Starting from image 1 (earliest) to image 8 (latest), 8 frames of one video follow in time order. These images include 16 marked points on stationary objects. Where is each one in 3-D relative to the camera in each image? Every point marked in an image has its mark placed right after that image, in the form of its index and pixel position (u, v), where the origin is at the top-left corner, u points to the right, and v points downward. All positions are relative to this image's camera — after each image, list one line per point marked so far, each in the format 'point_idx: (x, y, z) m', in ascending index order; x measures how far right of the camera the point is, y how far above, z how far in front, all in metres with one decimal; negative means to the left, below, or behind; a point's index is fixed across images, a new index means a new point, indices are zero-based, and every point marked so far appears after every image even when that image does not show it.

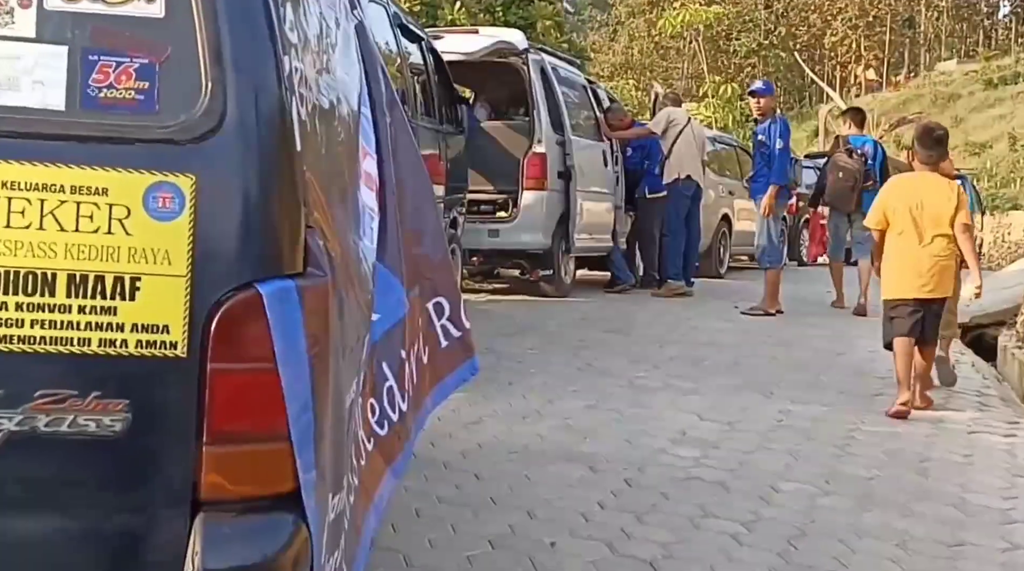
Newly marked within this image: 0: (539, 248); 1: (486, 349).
0: (+0.2, +0.3, +10.7) m
1: (-0.2, -0.4, +7.9) m
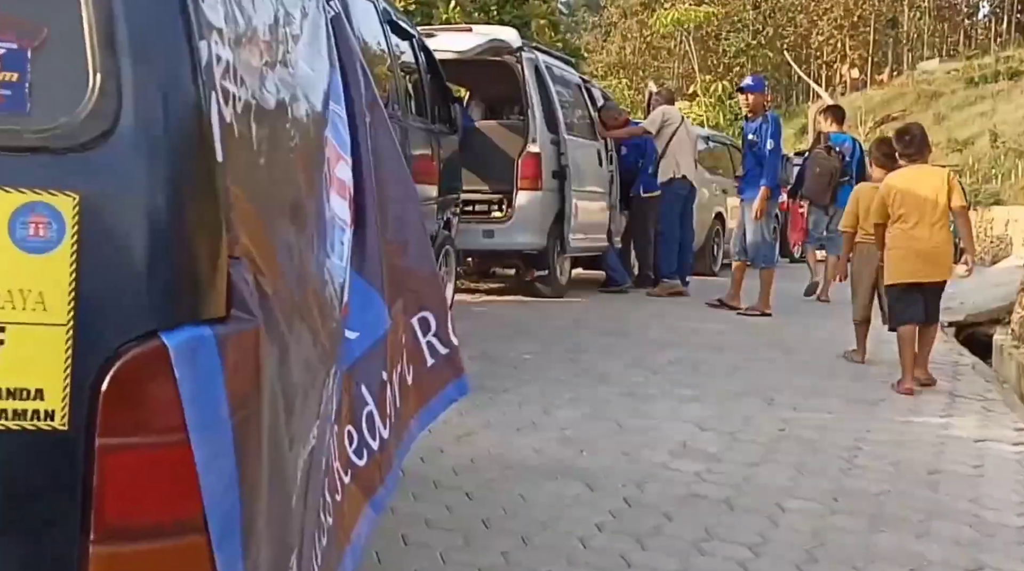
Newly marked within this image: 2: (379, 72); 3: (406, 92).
0: (+0.2, +0.3, +10.4) m
1: (-0.2, -0.4, +7.6) m
2: (-0.7, +1.1, +7.2) m
3: (-0.6, +1.1, +8.0) m
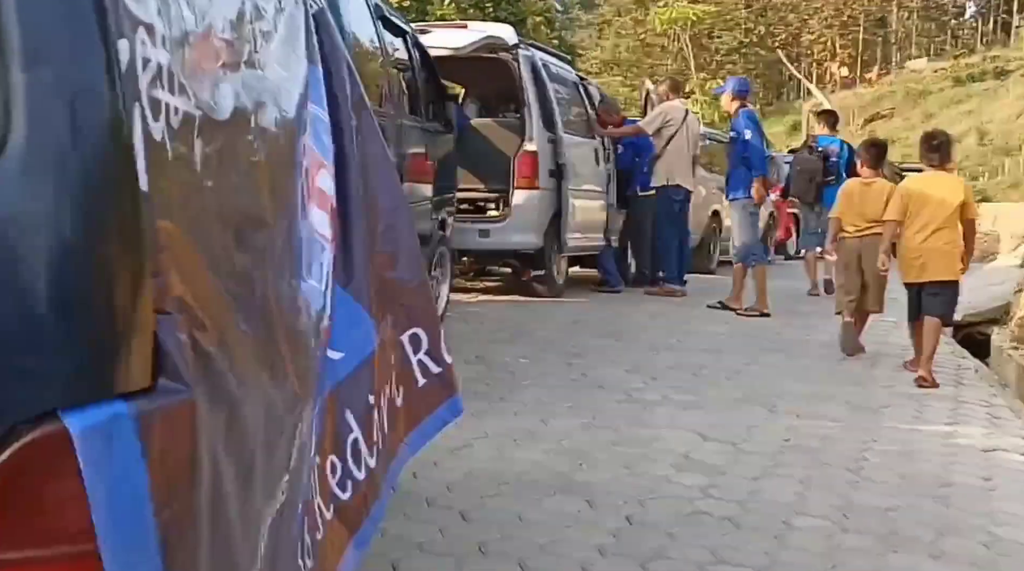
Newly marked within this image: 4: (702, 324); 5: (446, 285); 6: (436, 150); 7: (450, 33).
0: (+0.1, +0.3, +10.2) m
1: (-0.2, -0.4, +7.4) m
2: (-0.7, +1.1, +7.0) m
3: (-0.6, +1.1, +7.8) m
4: (+1.4, -0.3, +9.8) m
5: (-0.4, 0.0, +9.1) m
6: (-0.5, +0.9, +8.6) m
7: (-0.4, +1.8, +9.9) m
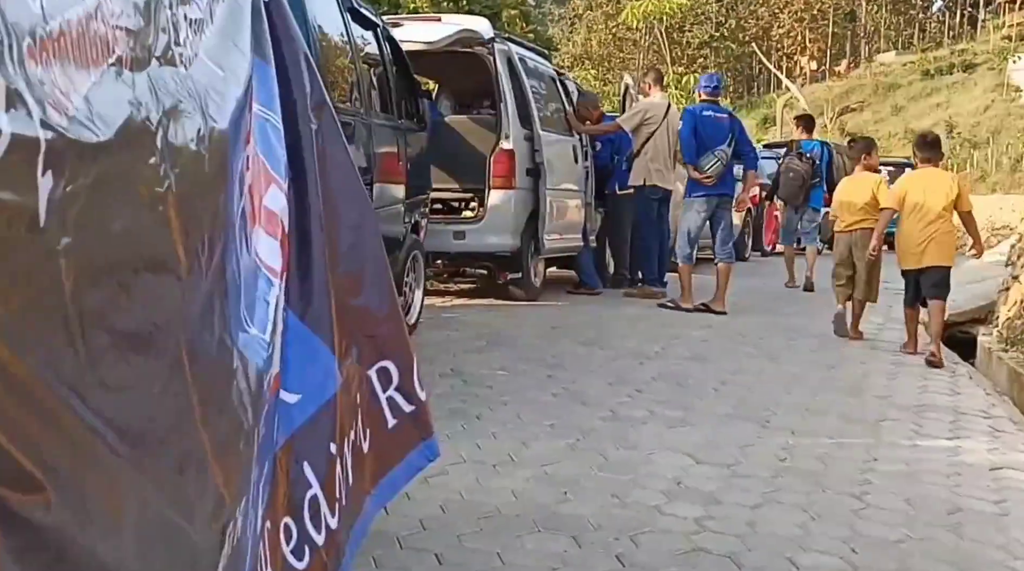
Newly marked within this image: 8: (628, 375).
0: (0.0, +0.3, +9.9) m
1: (-0.3, -0.4, +7.1) m
2: (-0.8, +1.0, +6.6) m
3: (-0.8, +1.1, +7.4) m
4: (+1.2, -0.3, +9.4) m
5: (-0.6, 0.0, +8.7) m
6: (-0.6, +0.8, +8.3) m
7: (-0.6, +1.8, +9.5) m
8: (+0.6, -0.5, +7.3) m
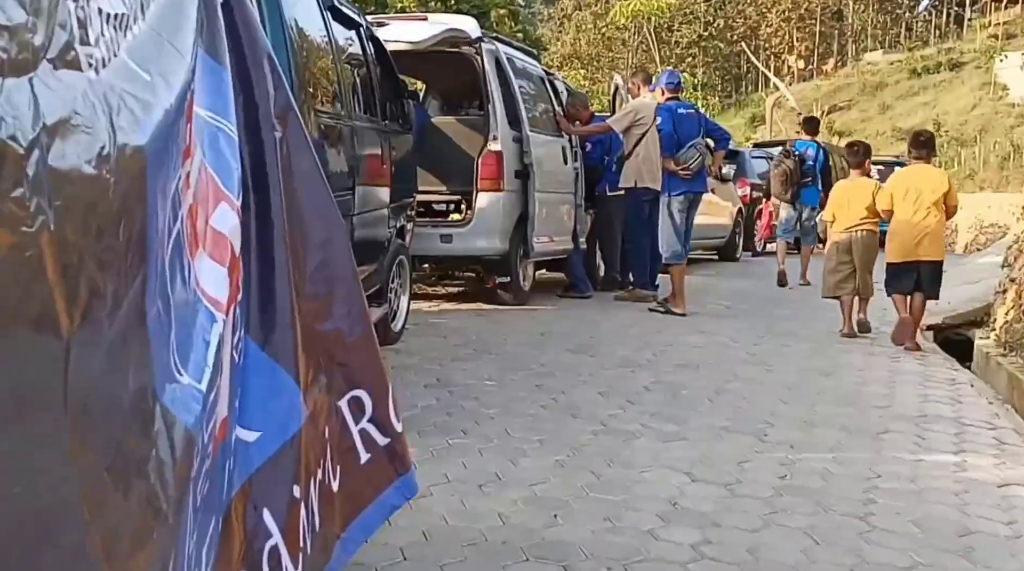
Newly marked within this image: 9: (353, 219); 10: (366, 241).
0: (-0.1, +0.2, +9.6) m
1: (-0.4, -0.5, +6.8) m
2: (-0.9, +1.0, +6.4) m
3: (-0.8, +1.0, +7.2) m
4: (+1.1, -0.3, +9.2) m
5: (-0.7, -0.1, +8.4) m
6: (-0.7, +0.8, +8.0) m
7: (-0.7, +1.8, +9.3) m
8: (+0.6, -0.5, +7.1) m
9: (-0.8, +0.3, +6.9) m
10: (-0.8, +0.3, +7.3) m
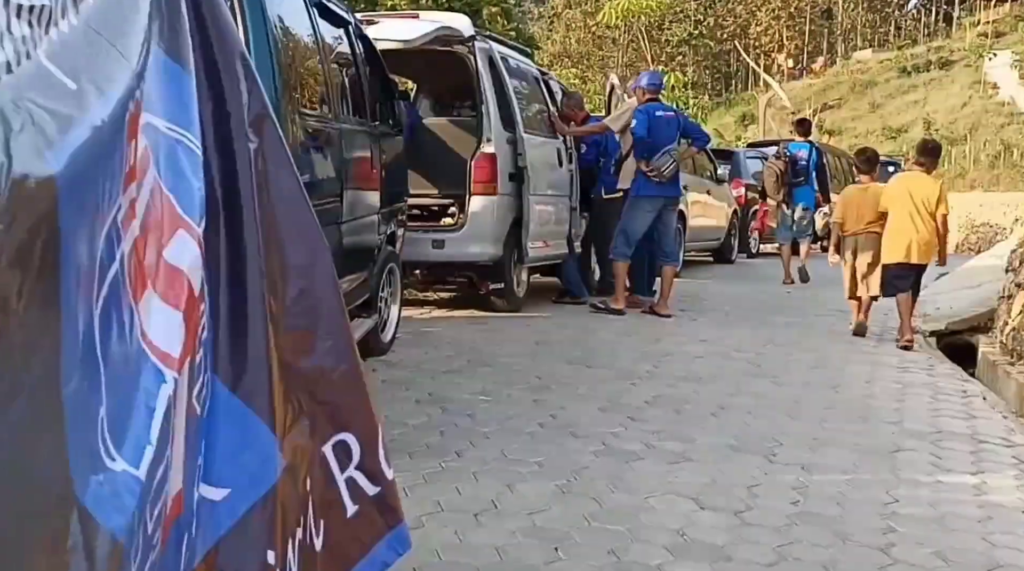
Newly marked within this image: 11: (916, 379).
0: (-0.2, +0.2, +9.3) m
1: (-0.4, -0.5, +6.5) m
2: (-0.9, +1.0, +6.1) m
3: (-0.9, +1.0, +6.9) m
4: (+1.1, -0.4, +8.9) m
5: (-0.7, -0.1, +8.1) m
6: (-0.7, +0.7, +7.7) m
7: (-0.7, +1.7, +9.0) m
8: (+0.5, -0.6, +6.8) m
9: (-0.8, +0.3, +6.6) m
10: (-0.8, +0.2, +7.0) m
11: (+2.3, -0.5, +7.8) m
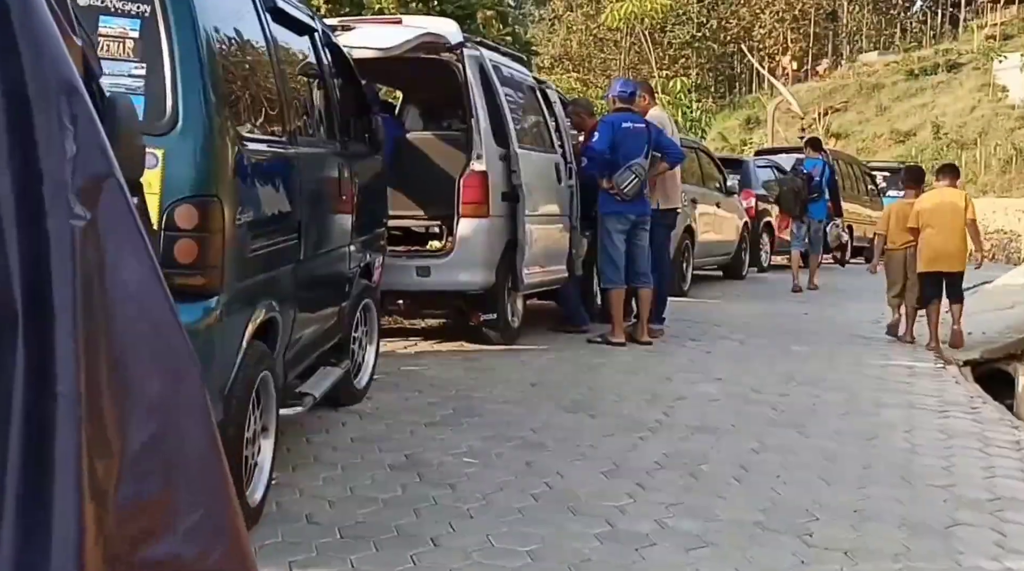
0: (-0.2, 0.0, +8.5) m
1: (-0.5, -0.7, +5.6) m
2: (-1.0, +0.8, +5.2) m
3: (-0.9, +0.8, +6.0) m
4: (+1.0, -0.6, +8.0) m
5: (-0.7, -0.3, +7.3) m
6: (-0.8, +0.5, +6.8) m
7: (-0.8, +1.5, +8.1) m
8: (+0.5, -0.8, +5.9) m
9: (-0.9, +0.1, +5.7) m
10: (-0.8, 0.0, +6.1) m
11: (+2.3, -0.7, +6.9) m
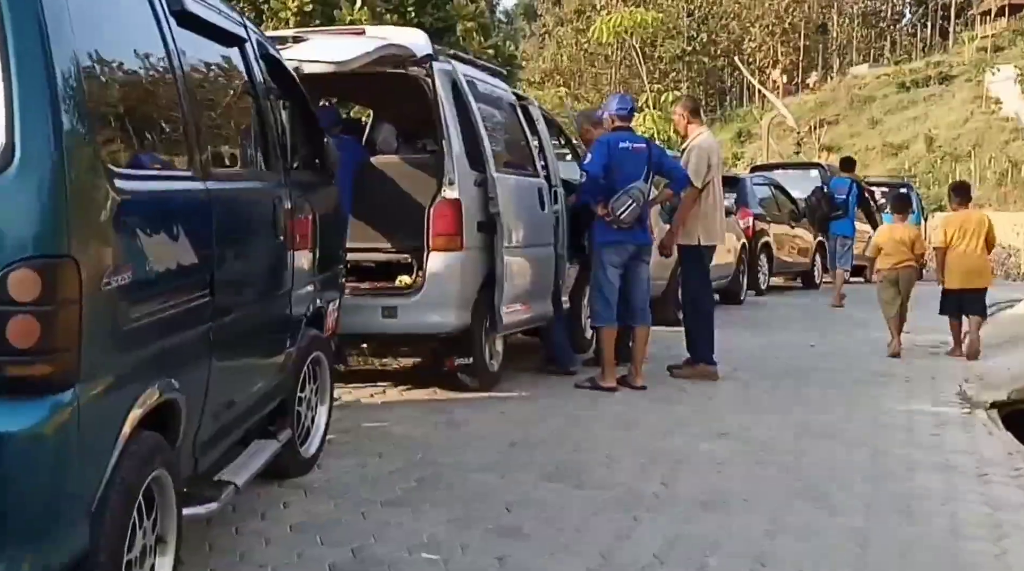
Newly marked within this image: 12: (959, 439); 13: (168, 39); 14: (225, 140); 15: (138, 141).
0: (-0.3, -0.3, +7.5) m
1: (-0.6, -0.9, +4.7) m
2: (-1.1, +0.6, +4.2) m
3: (-1.0, +0.6, +5.0) m
4: (+0.9, -0.8, +7.1) m
5: (-0.8, -0.5, +6.3) m
6: (-0.9, +0.3, +5.9) m
7: (-0.9, +1.3, +7.1) m
8: (+0.4, -1.0, +4.9) m
9: (-1.0, -0.1, +4.7) m
10: (-1.0, -0.2, +5.2) m
11: (+2.2, -0.9, +5.9) m
12: (+2.4, -0.8, +7.2) m
13: (-1.1, +0.8, +4.3) m
14: (-1.0, +0.5, +4.8) m
15: (-1.0, +0.4, +3.7) m
